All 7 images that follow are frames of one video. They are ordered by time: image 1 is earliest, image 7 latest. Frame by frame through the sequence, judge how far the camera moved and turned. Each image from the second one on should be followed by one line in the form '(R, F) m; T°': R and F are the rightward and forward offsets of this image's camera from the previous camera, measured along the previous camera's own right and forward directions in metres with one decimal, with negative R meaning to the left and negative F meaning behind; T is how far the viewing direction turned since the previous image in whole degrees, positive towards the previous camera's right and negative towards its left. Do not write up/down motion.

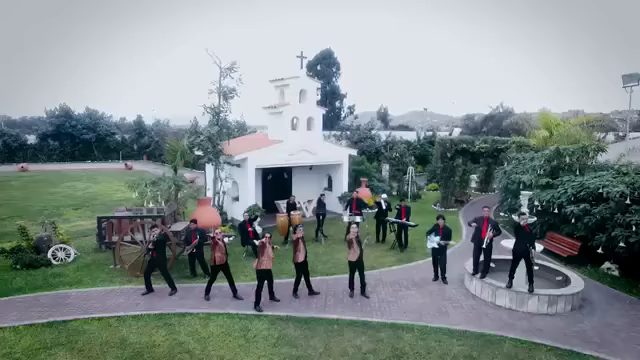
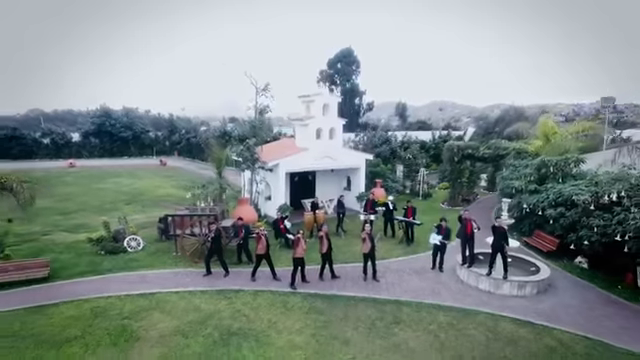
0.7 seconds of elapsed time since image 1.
(0.0, -1.4) m; -3°
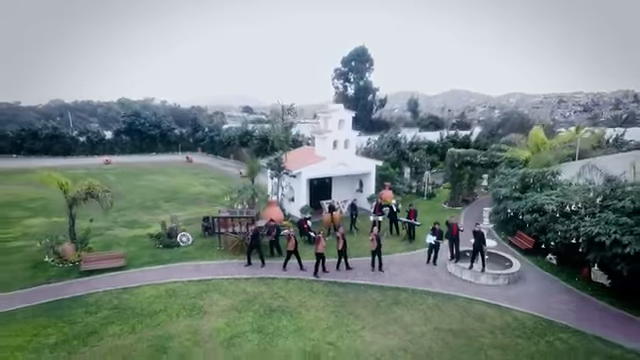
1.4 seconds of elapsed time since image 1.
(-0.1, -1.7) m; -2°
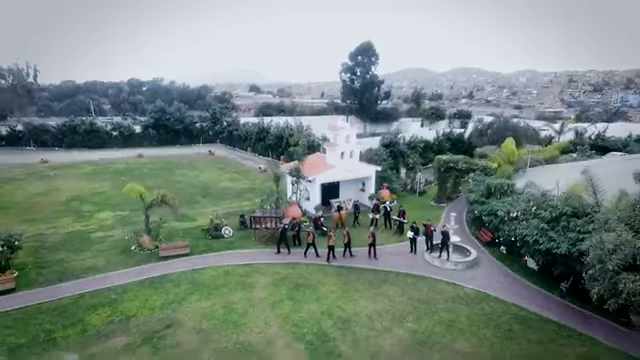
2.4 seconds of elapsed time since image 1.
(-0.1, -2.9) m; -1°
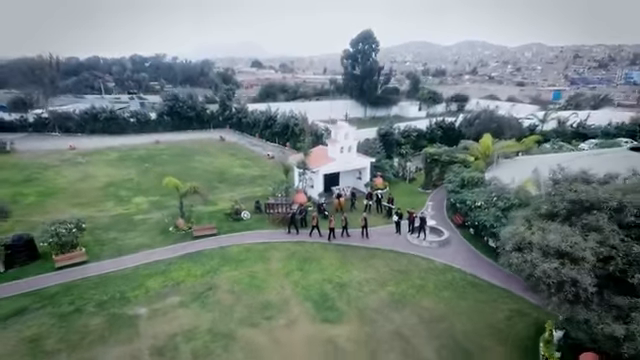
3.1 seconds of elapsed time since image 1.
(0.0, -2.5) m; 0°
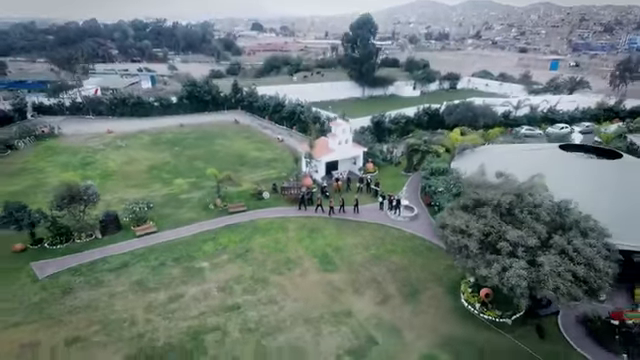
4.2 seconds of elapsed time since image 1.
(-0.1, -4.6) m; 0°
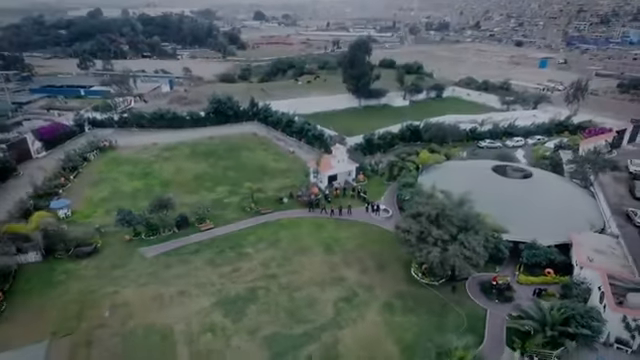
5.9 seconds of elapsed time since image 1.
(-0.2, -8.0) m; 0°
